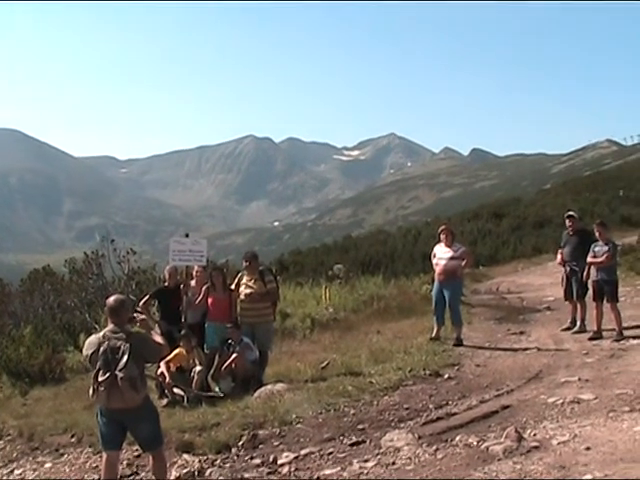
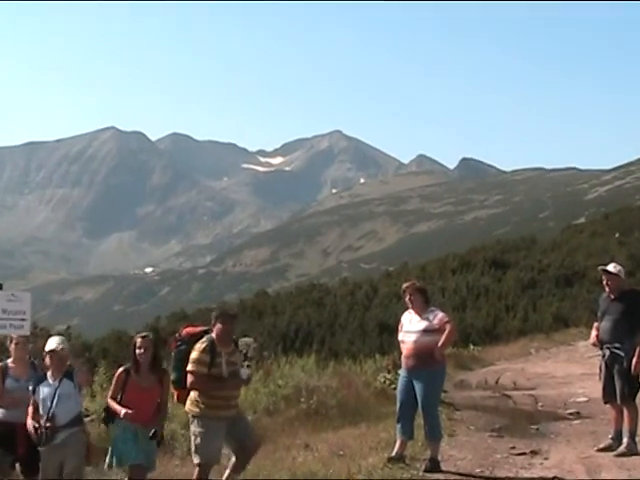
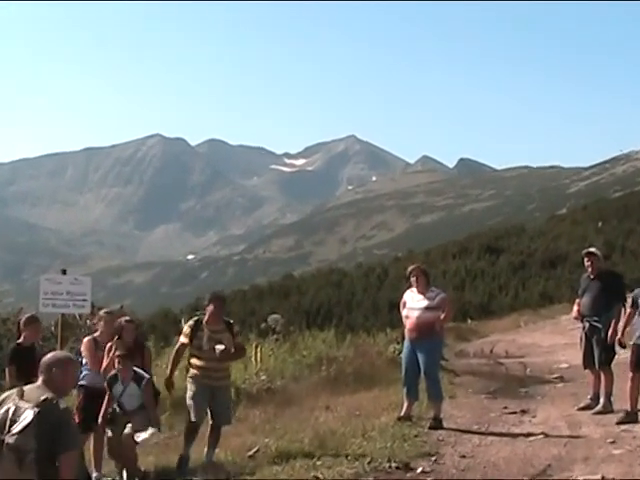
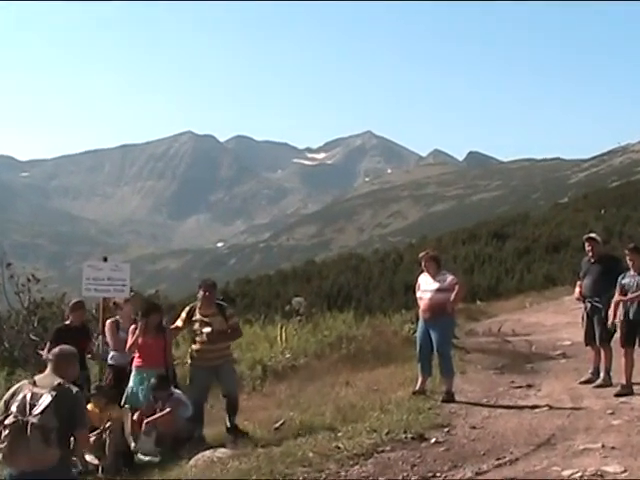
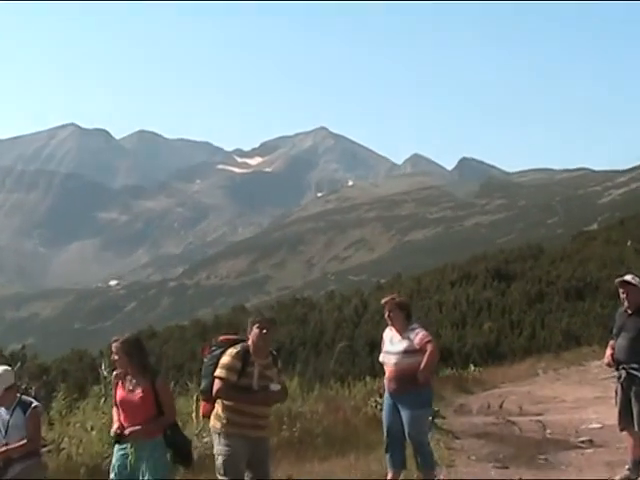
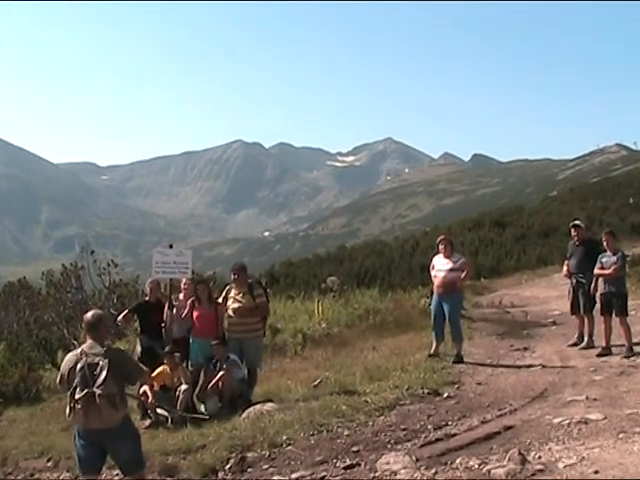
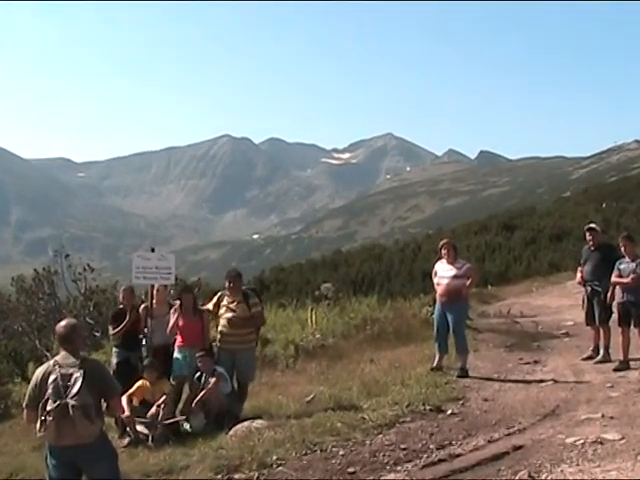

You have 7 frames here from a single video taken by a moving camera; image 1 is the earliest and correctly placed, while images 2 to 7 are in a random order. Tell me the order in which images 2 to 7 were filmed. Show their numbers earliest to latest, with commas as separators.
6, 7, 4, 3, 2, 5
